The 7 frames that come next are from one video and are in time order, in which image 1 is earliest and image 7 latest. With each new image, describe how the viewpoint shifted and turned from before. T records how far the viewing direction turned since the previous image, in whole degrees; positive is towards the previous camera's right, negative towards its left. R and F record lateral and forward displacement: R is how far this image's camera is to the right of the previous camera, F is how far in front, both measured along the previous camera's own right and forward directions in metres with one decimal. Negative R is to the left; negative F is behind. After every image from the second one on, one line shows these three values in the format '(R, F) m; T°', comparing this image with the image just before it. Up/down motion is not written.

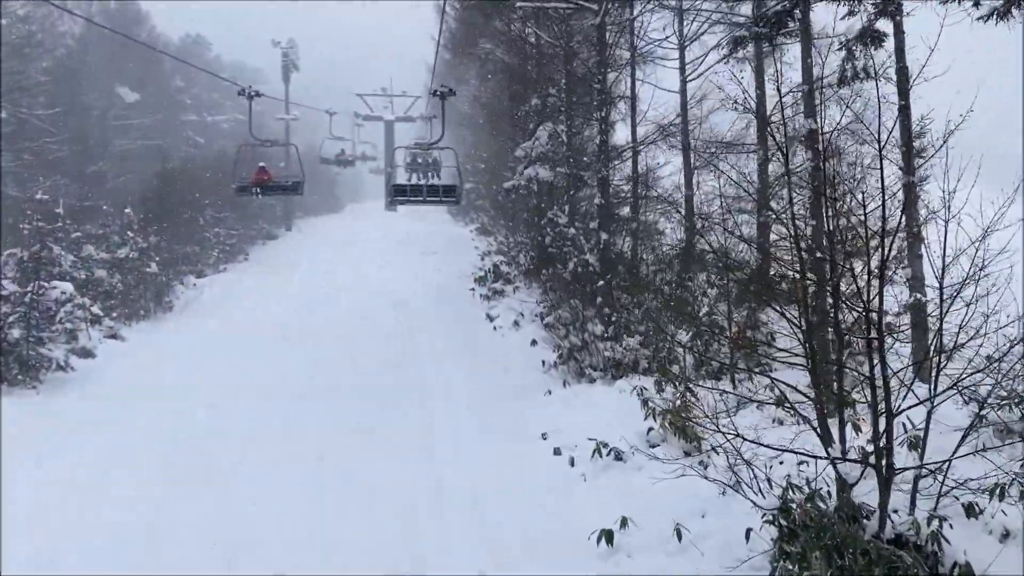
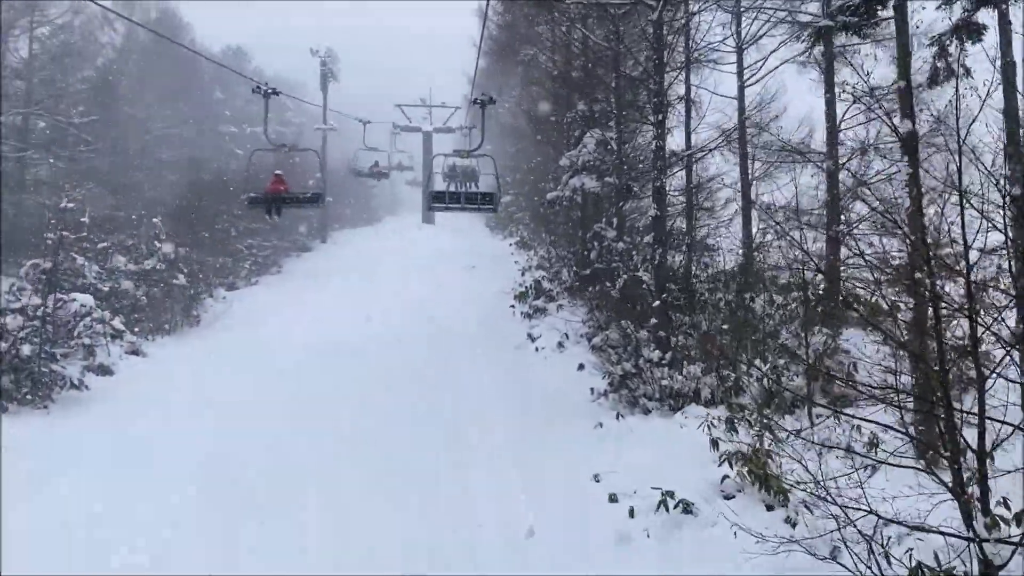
(-0.1, +0.7) m; -2°
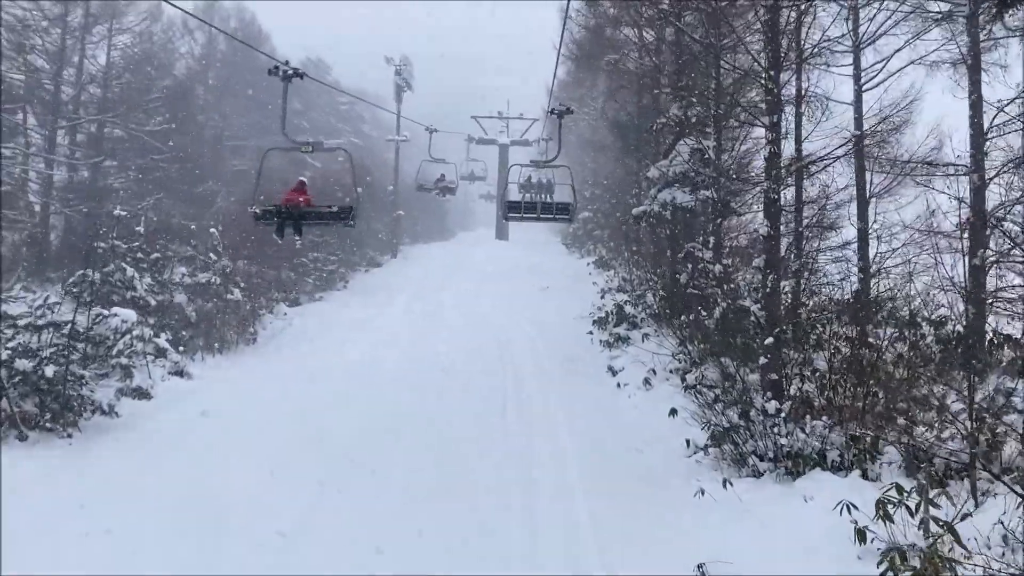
(-0.1, +1.1) m; -5°
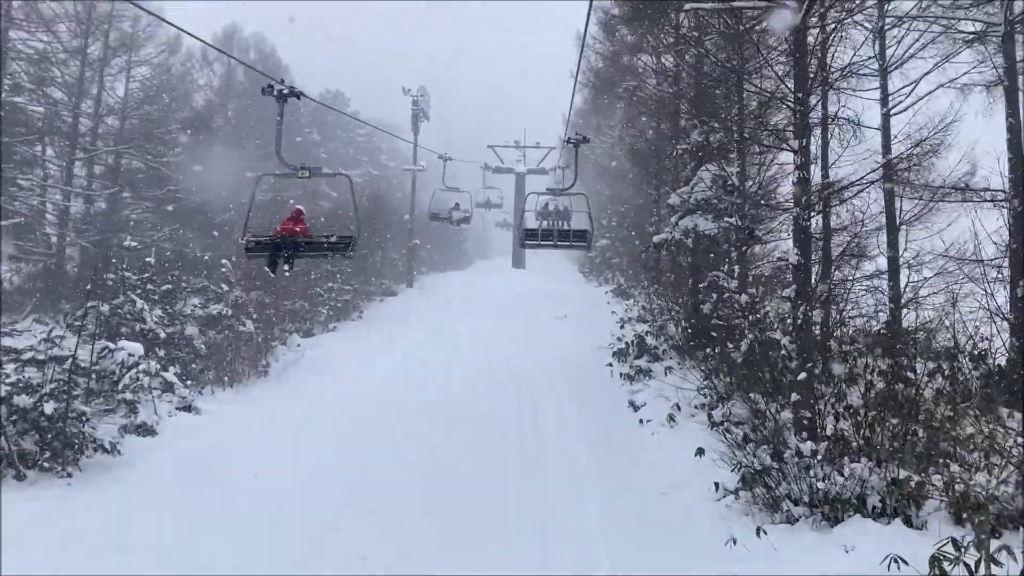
(0.0, +0.3) m; -1°
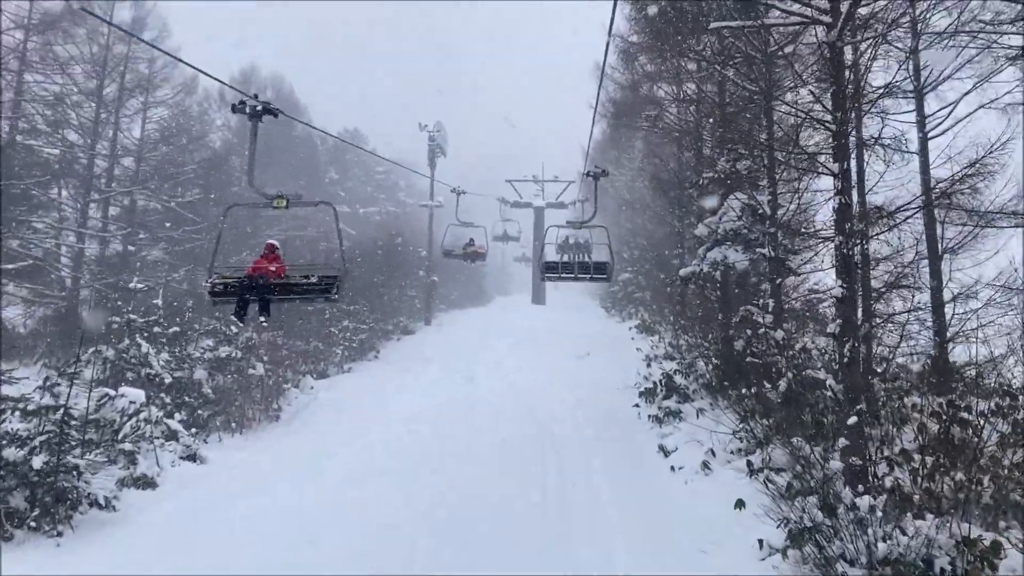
(0.0, +0.5) m; -1°
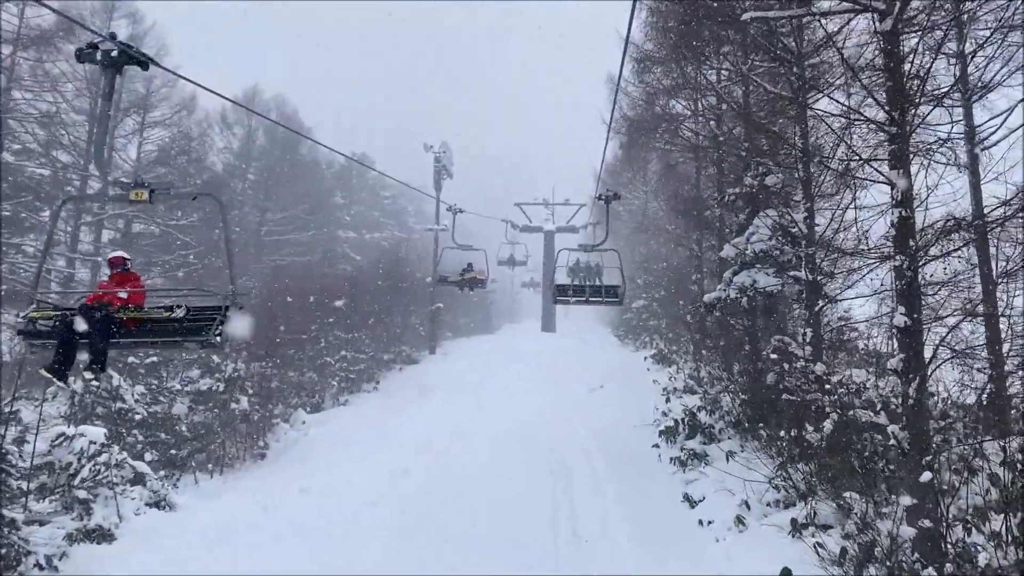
(0.0, +0.9) m; -1°
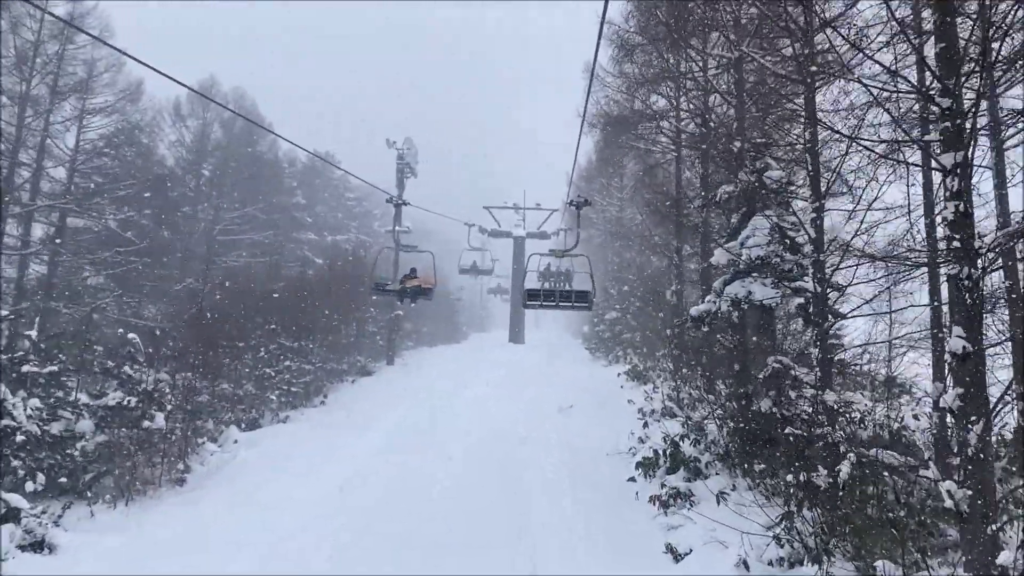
(+0.1, +1.2) m; +2°
